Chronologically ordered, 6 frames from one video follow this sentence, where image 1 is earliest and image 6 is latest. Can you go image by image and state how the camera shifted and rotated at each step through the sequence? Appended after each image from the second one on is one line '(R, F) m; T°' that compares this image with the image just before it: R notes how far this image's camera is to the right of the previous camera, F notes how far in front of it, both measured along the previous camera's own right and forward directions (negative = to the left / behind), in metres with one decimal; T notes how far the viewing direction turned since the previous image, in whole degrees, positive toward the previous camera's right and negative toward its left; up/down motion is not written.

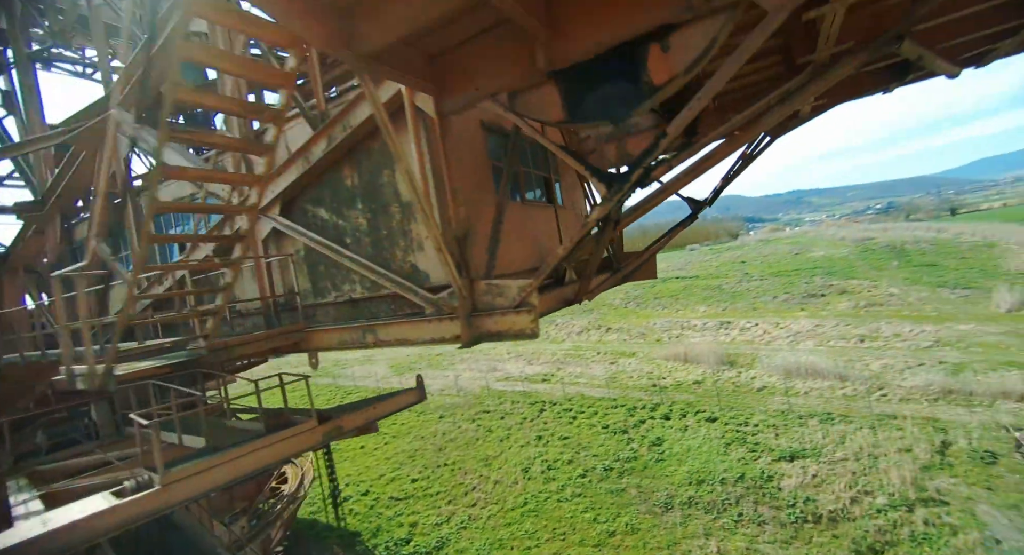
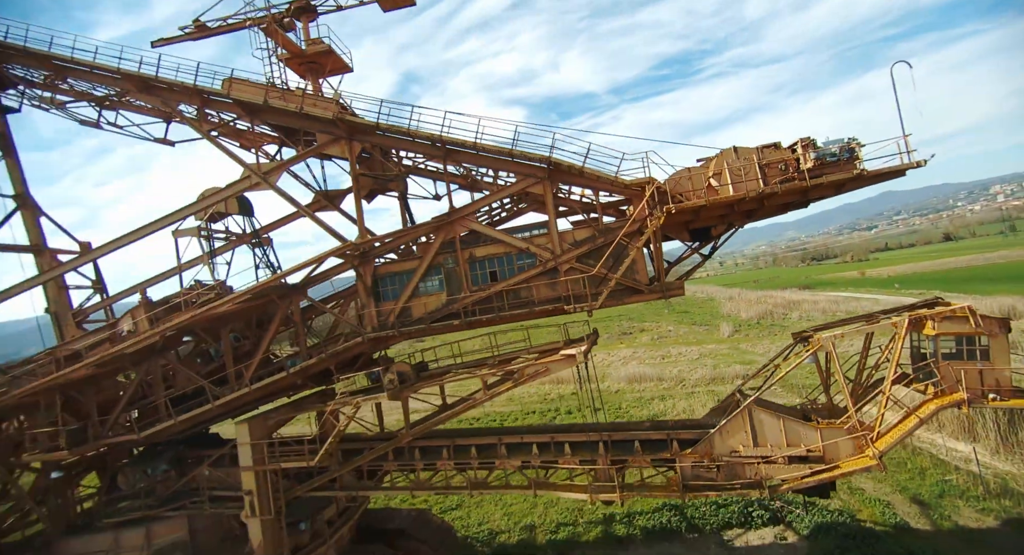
(-7.4, -5.2) m; +25°
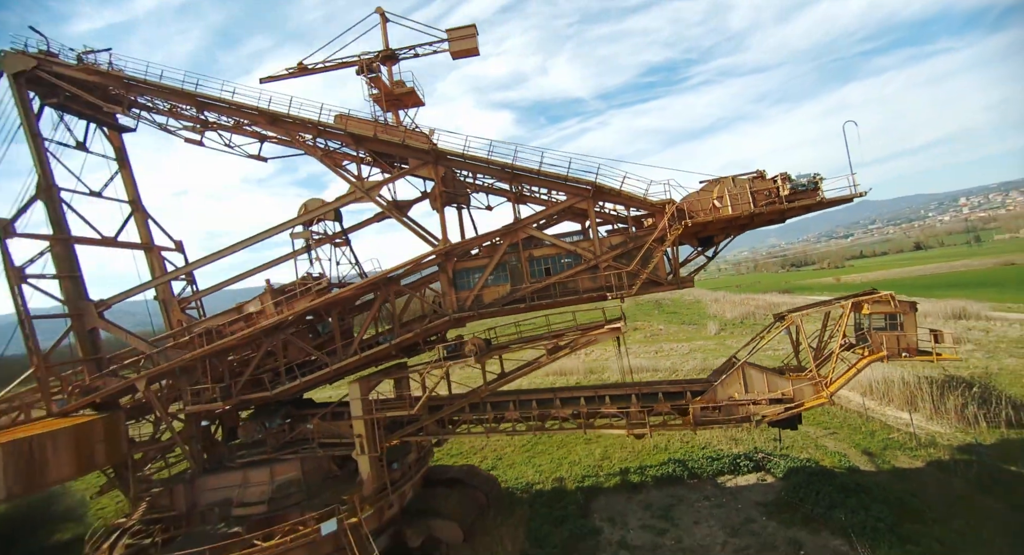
(-1.8, -3.3) m; +2°
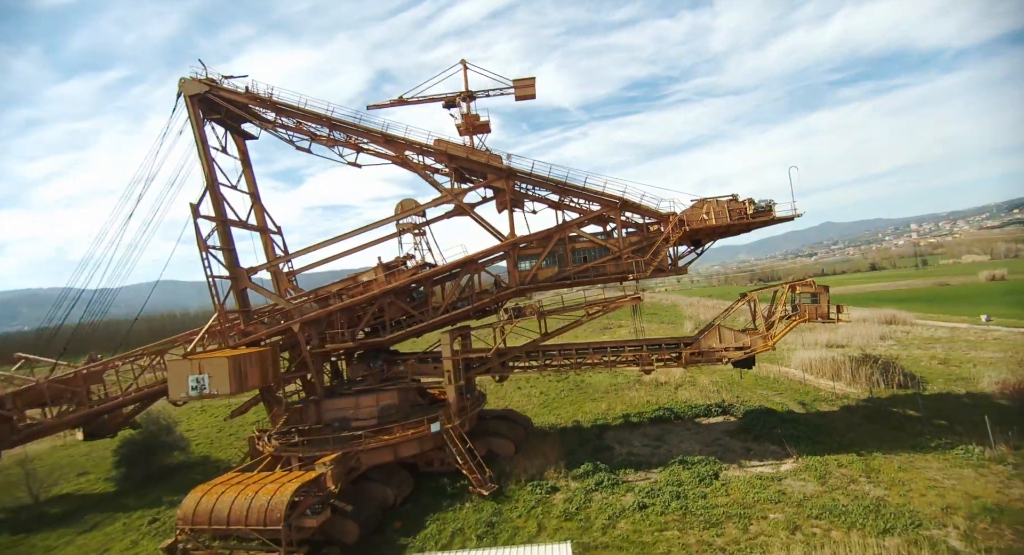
(-2.8, -5.7) m; +3°
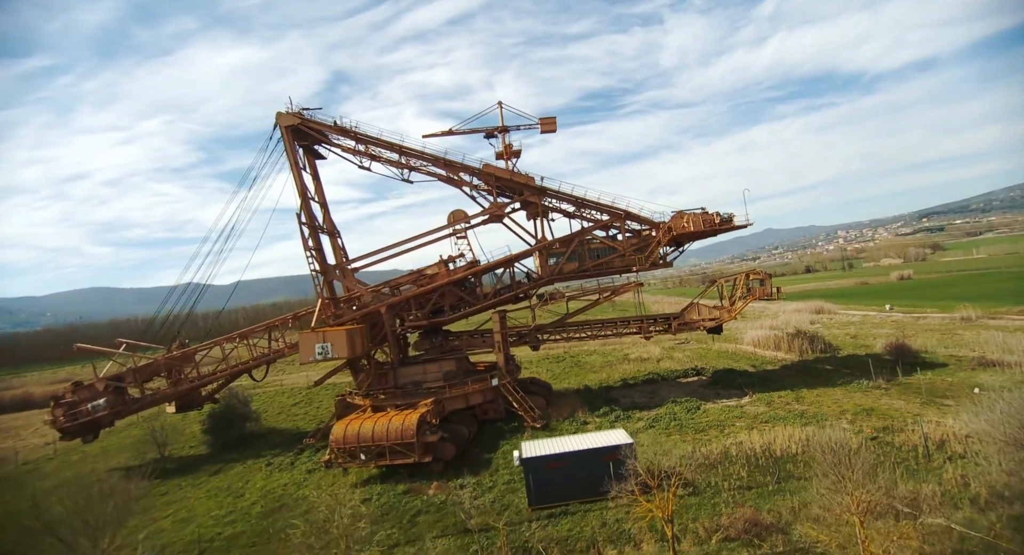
(-3.9, -6.3) m; +5°
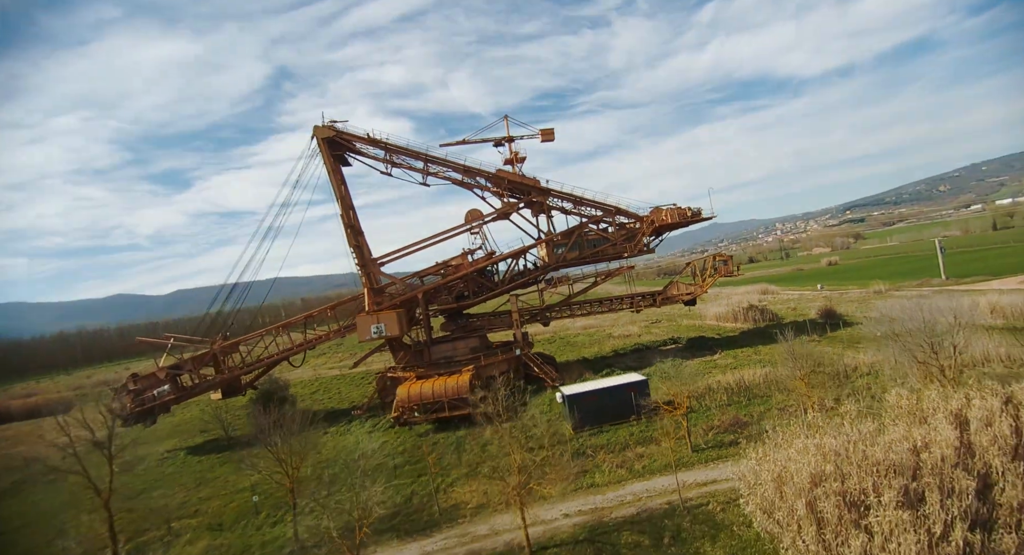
(-3.6, -5.1) m; +5°
